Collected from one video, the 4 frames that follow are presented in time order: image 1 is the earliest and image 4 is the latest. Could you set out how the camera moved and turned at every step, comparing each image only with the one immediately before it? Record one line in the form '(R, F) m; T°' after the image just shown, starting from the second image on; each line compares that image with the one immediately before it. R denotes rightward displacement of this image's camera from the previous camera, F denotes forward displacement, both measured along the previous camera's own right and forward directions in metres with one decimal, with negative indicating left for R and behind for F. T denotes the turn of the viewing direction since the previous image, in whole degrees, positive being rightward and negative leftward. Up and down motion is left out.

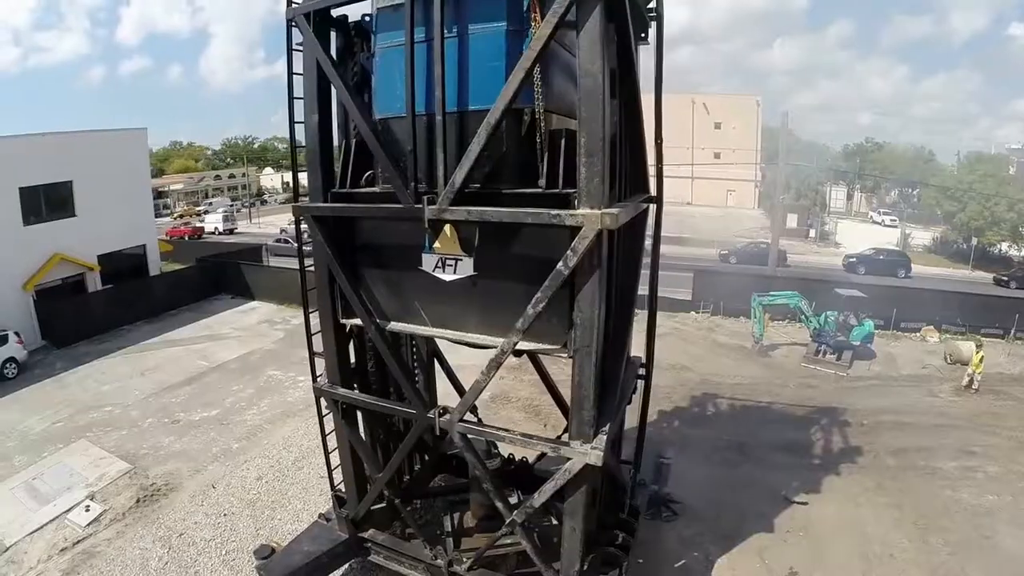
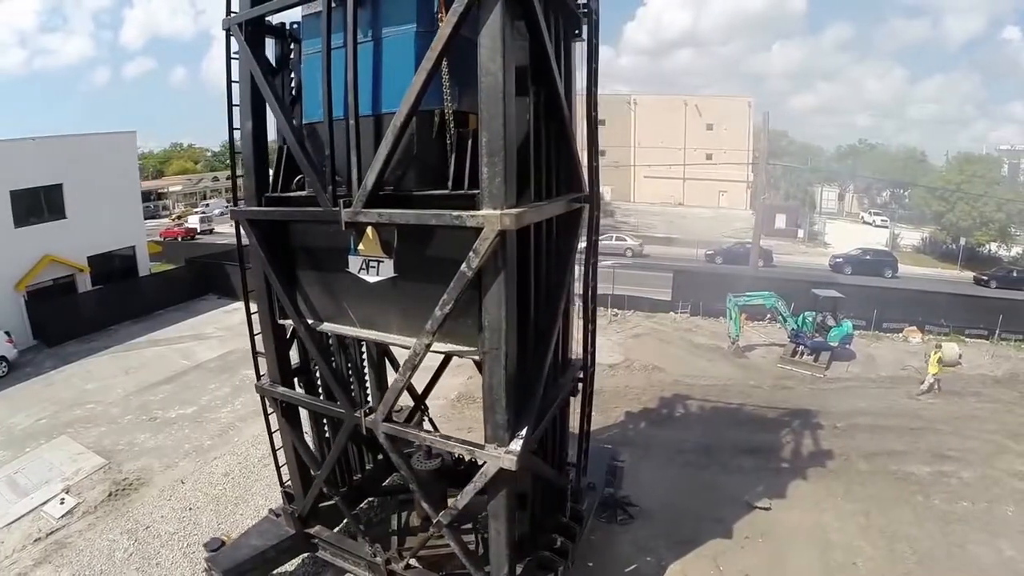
(+1.0, -0.2) m; -2°
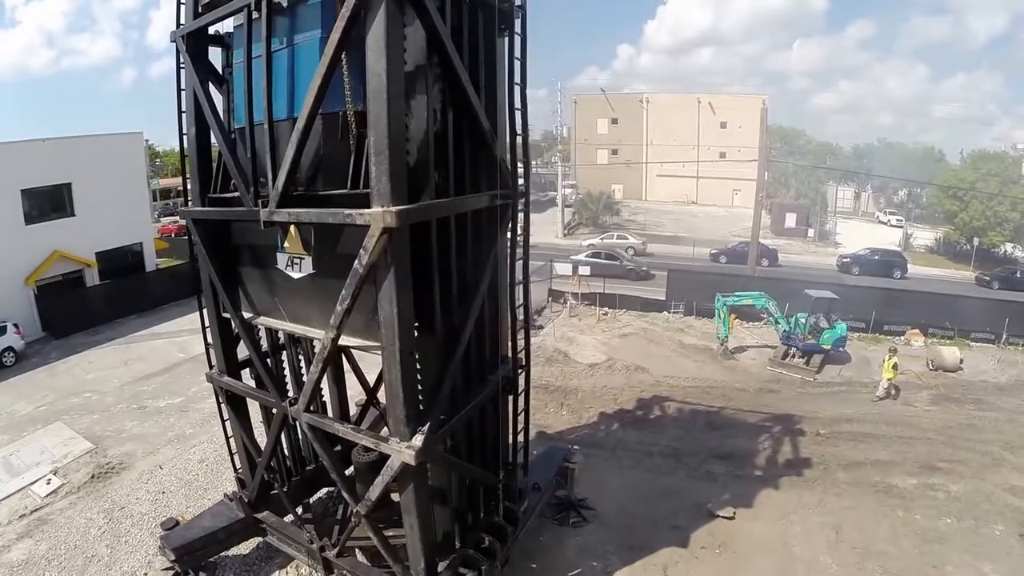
(+1.4, 0.0) m; -5°
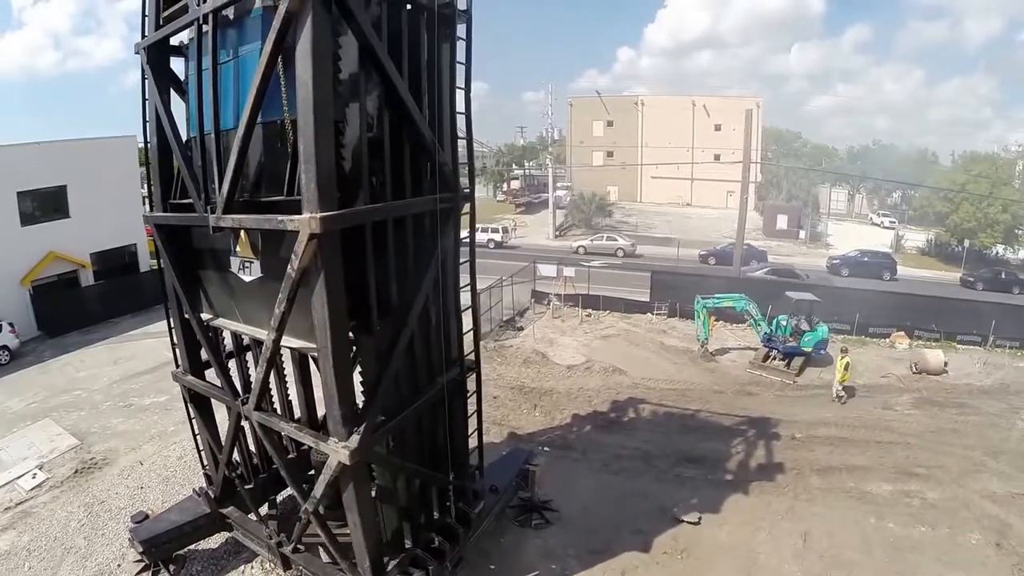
(+0.8, -0.1) m; -2°
